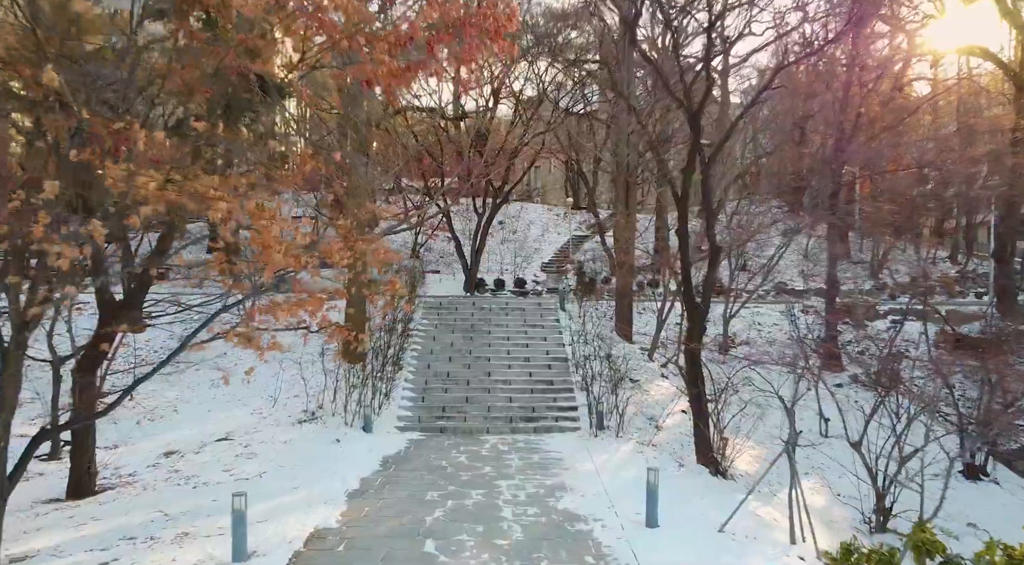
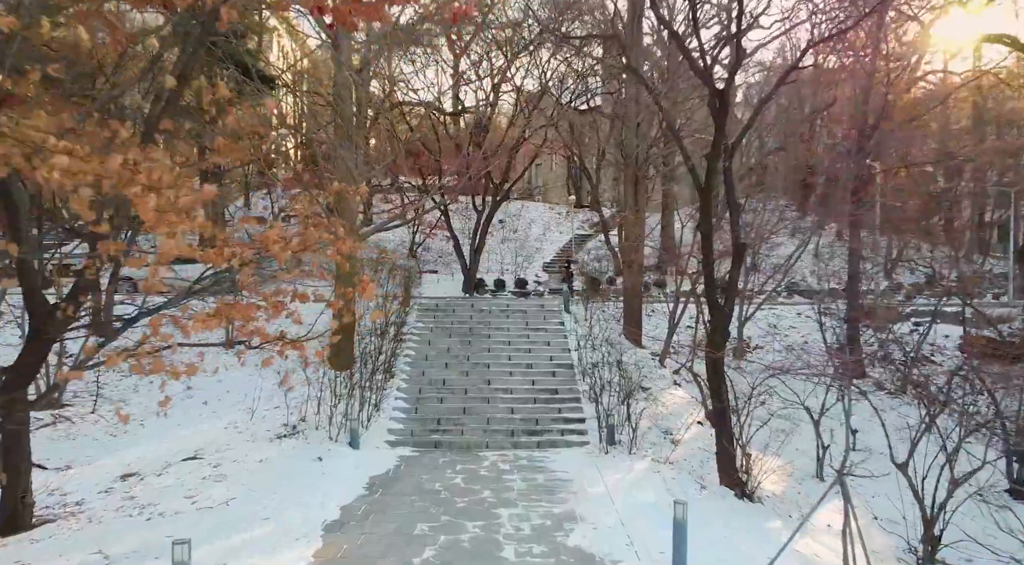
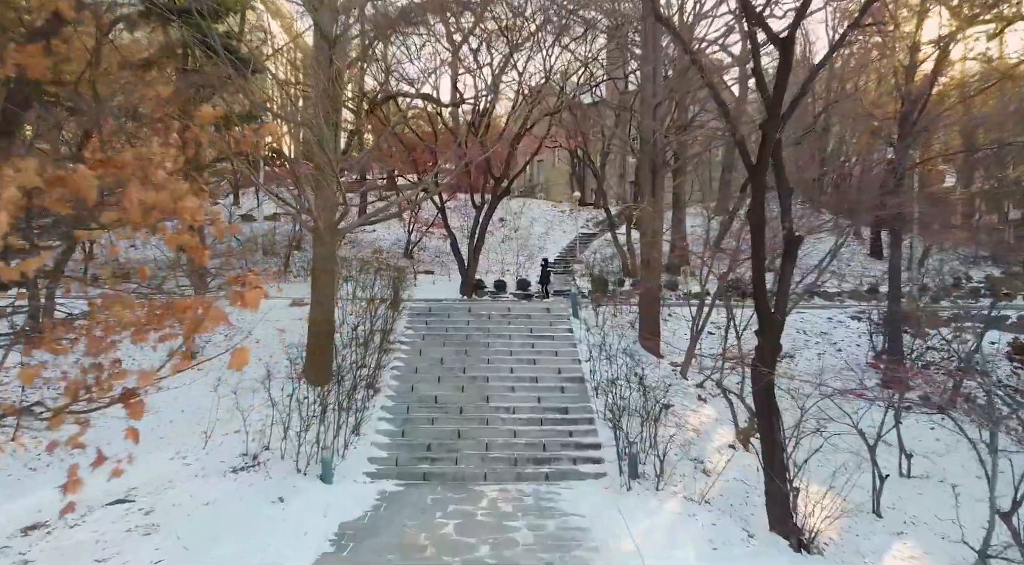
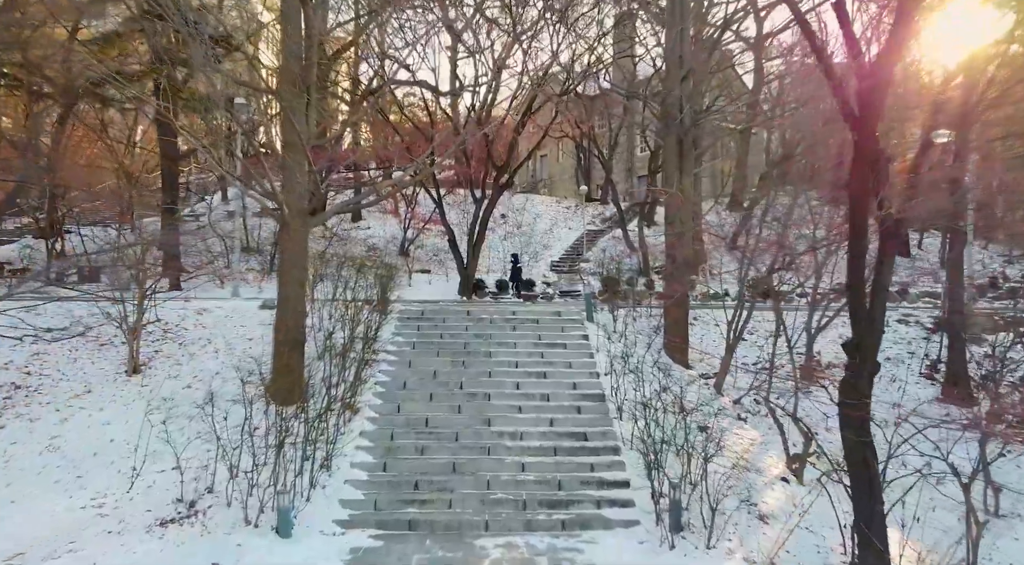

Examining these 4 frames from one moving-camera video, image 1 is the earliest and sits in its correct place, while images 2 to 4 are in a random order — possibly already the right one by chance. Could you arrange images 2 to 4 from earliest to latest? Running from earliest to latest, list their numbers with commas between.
2, 3, 4
